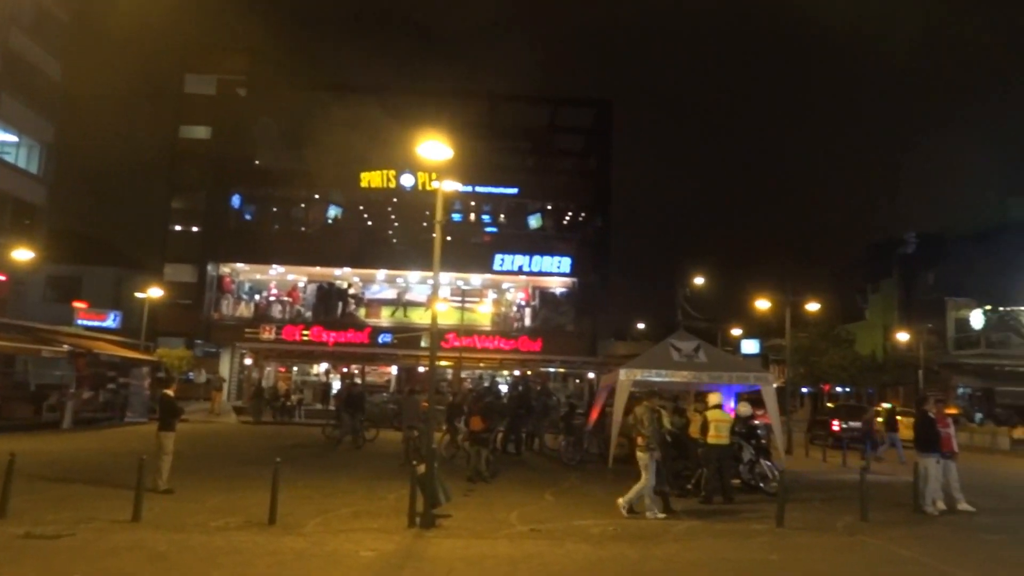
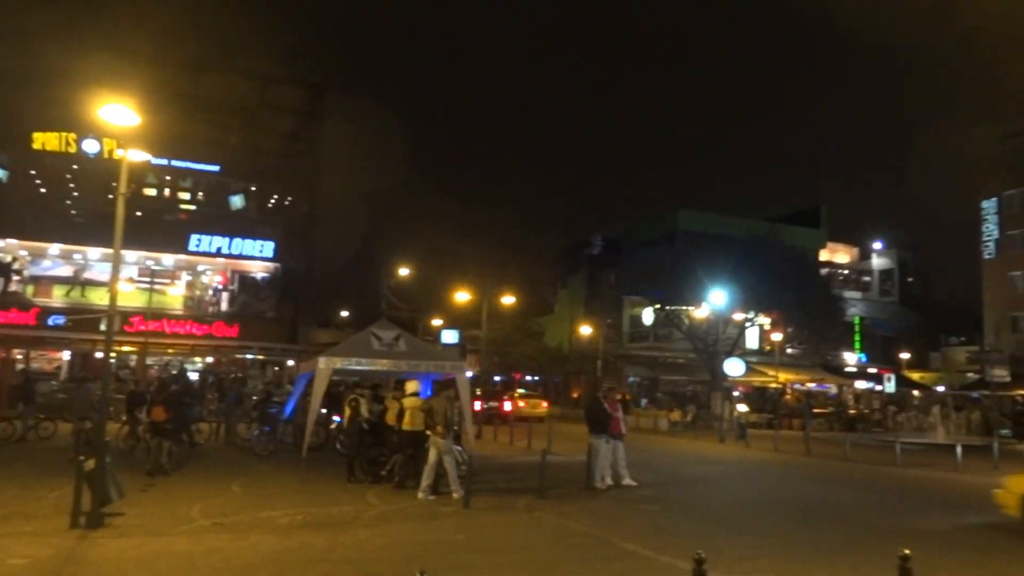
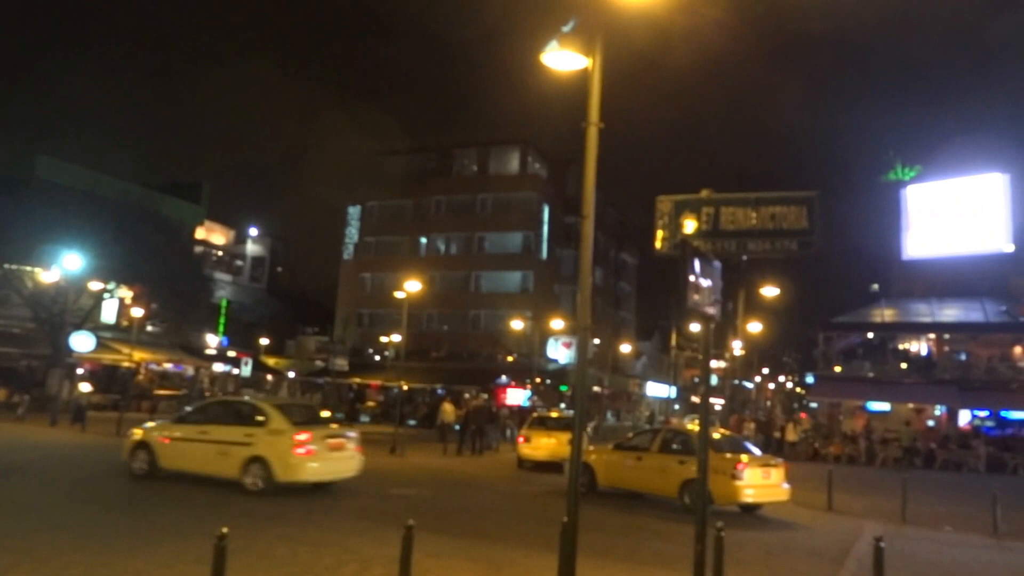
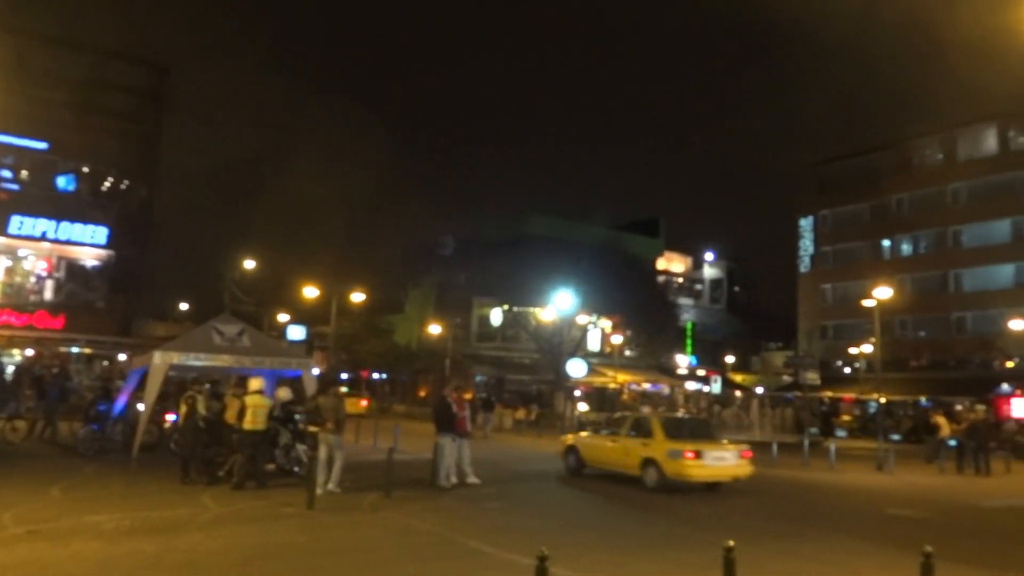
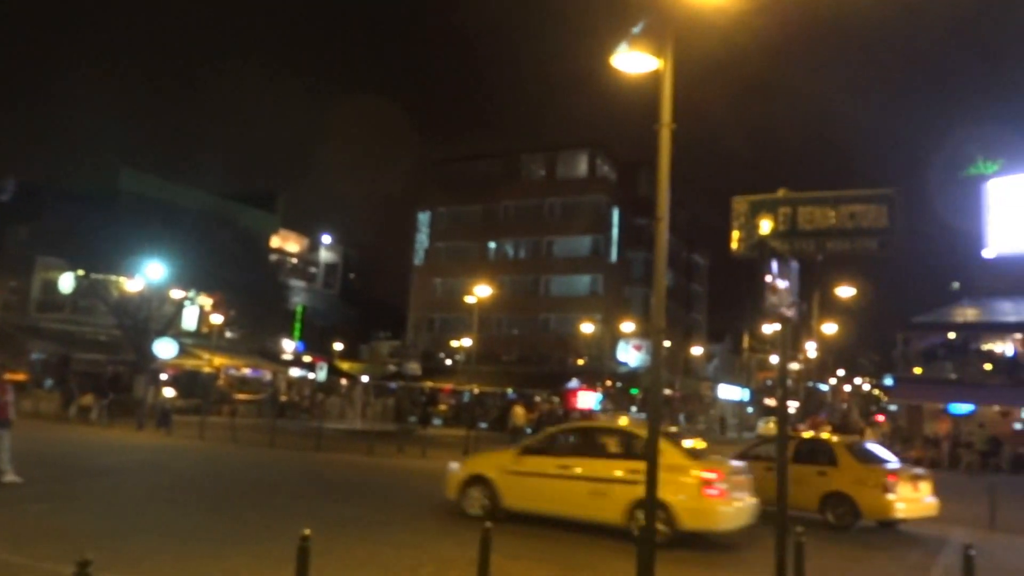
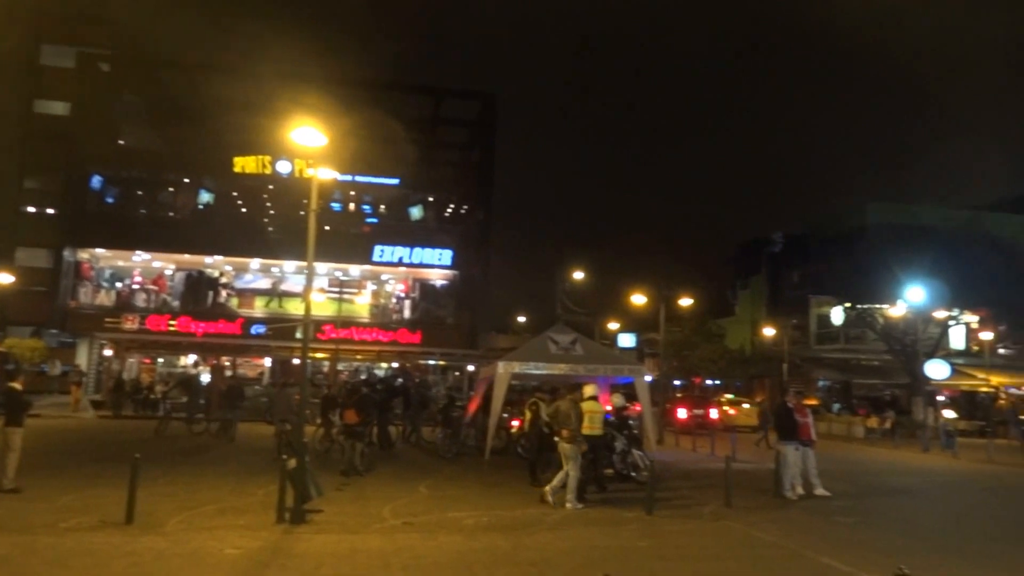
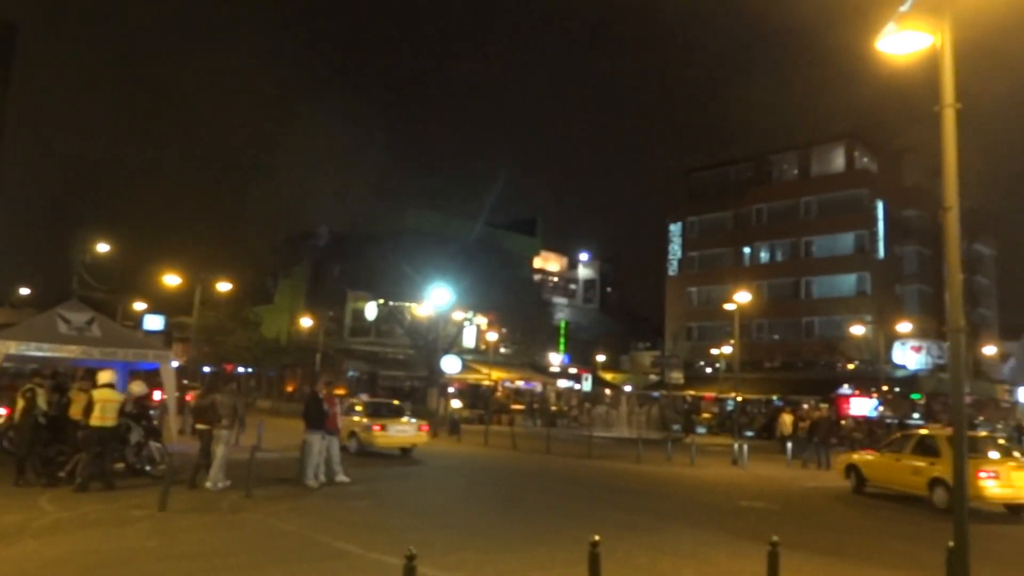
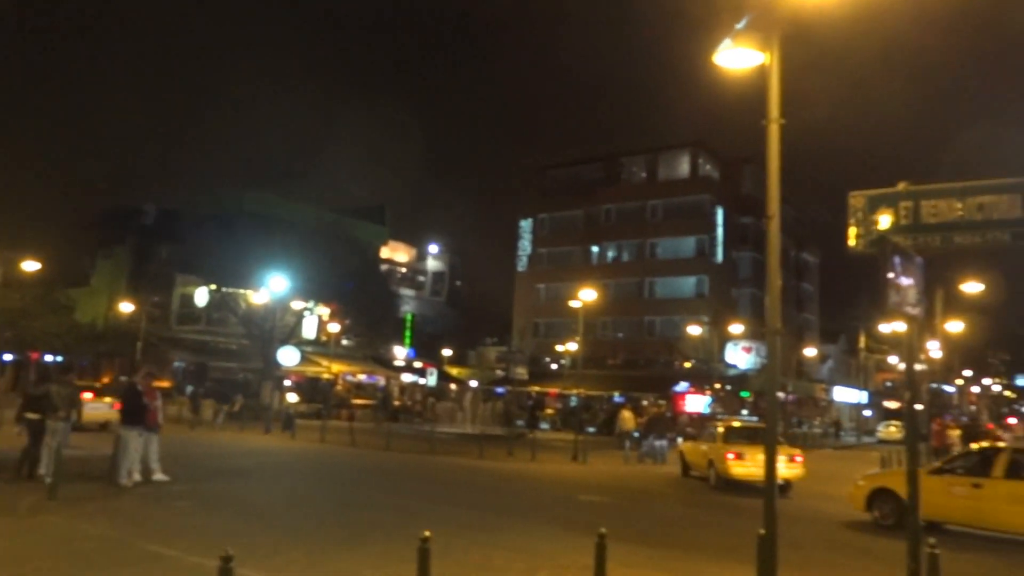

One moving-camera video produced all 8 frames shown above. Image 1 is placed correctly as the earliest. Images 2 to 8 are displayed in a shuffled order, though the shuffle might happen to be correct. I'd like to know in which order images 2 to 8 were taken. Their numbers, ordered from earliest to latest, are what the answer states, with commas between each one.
6, 2, 4, 7, 8, 5, 3
